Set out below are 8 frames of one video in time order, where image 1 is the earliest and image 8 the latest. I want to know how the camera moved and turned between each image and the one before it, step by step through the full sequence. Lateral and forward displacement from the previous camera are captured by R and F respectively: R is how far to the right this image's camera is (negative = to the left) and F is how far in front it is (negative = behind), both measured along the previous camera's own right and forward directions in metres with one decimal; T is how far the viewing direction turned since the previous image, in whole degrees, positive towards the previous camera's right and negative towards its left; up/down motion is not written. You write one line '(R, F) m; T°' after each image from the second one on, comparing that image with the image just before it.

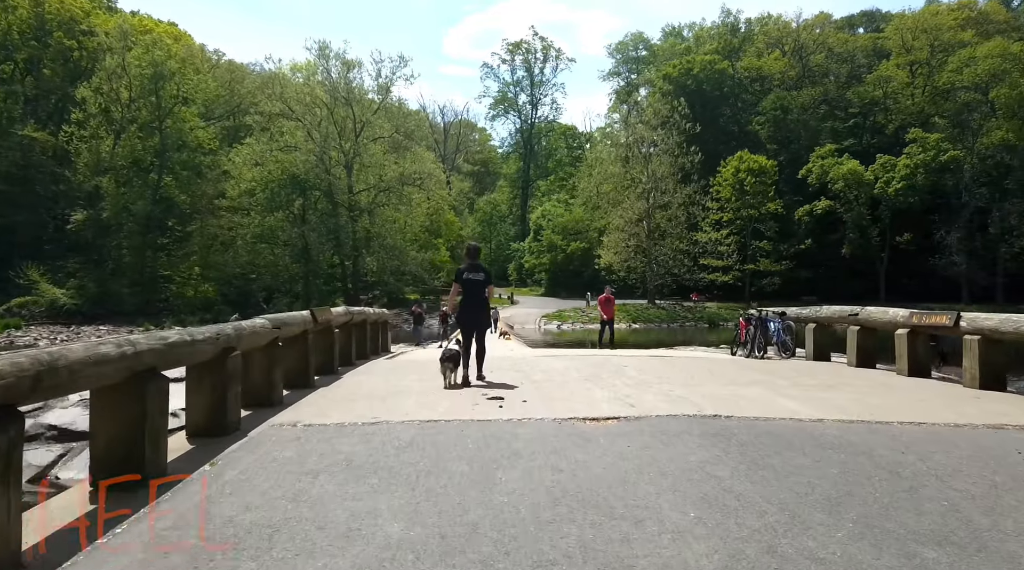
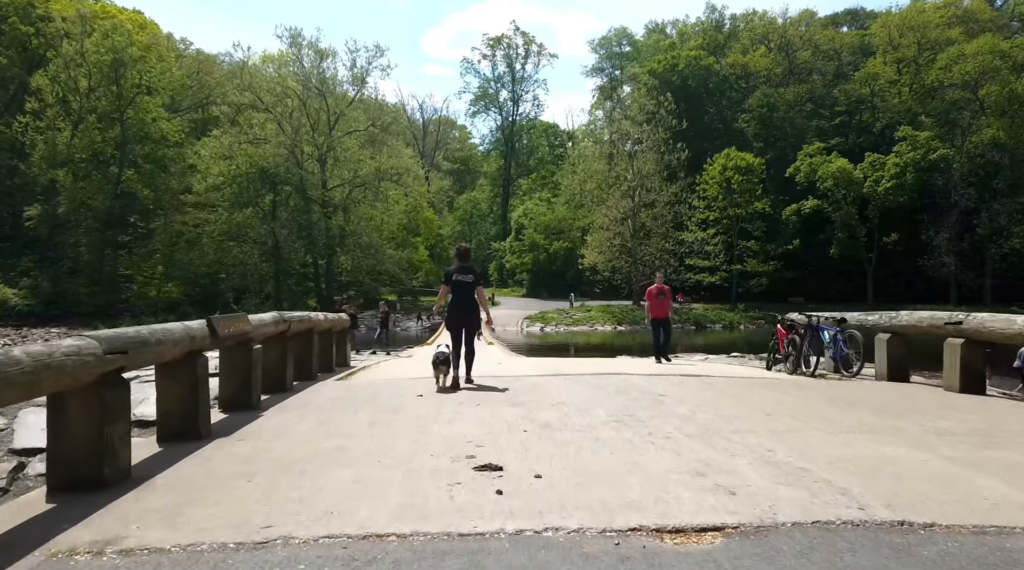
(-0.1, +1.7) m; +1°
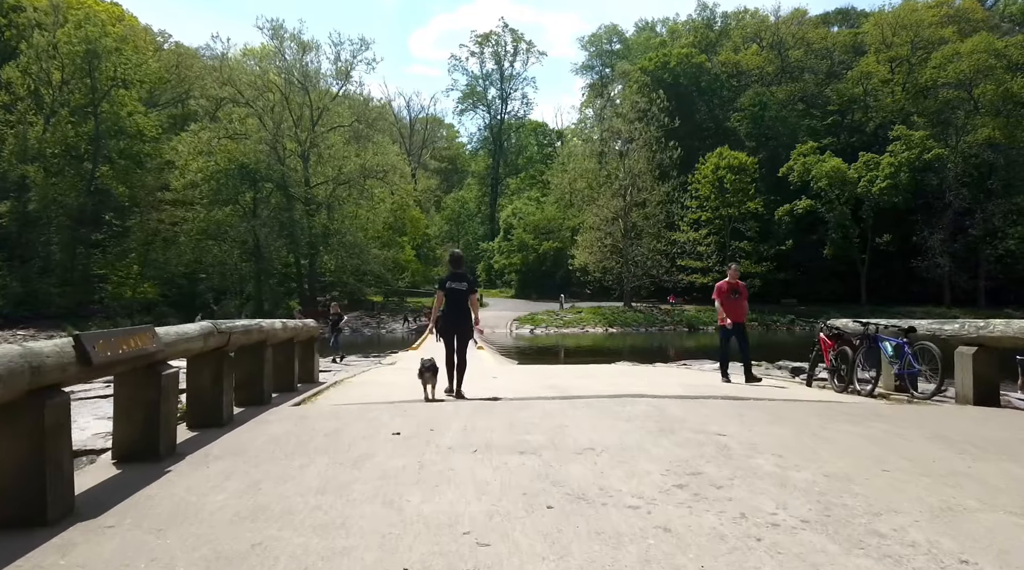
(-0.1, +1.1) m; +1°
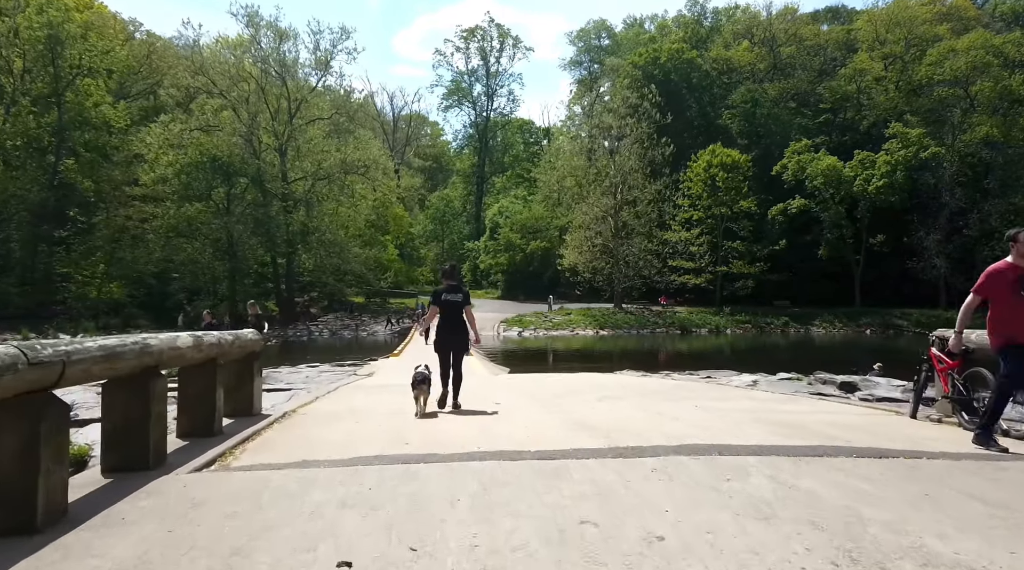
(-0.2, +1.6) m; +1°
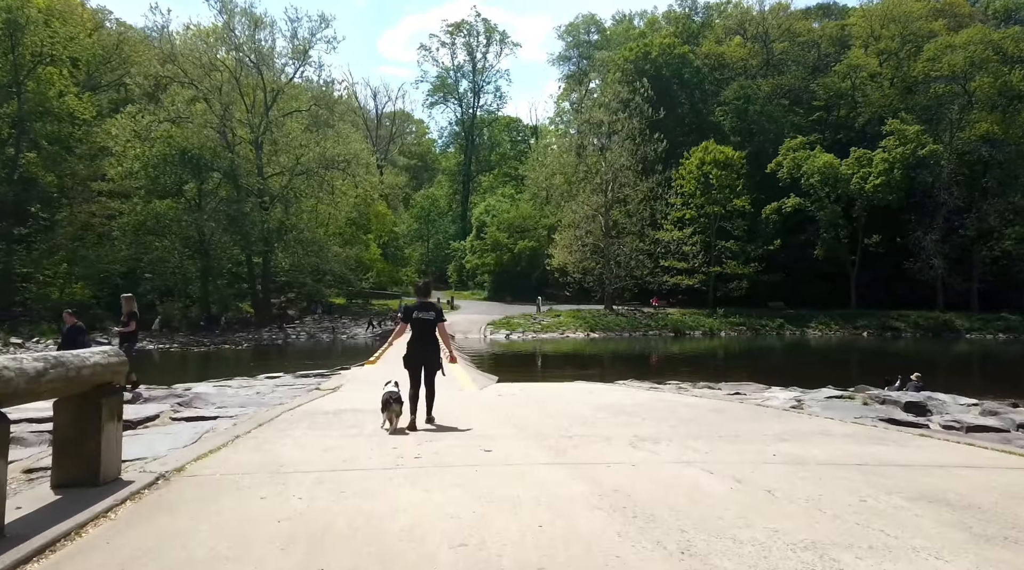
(0.0, +1.6) m; +1°
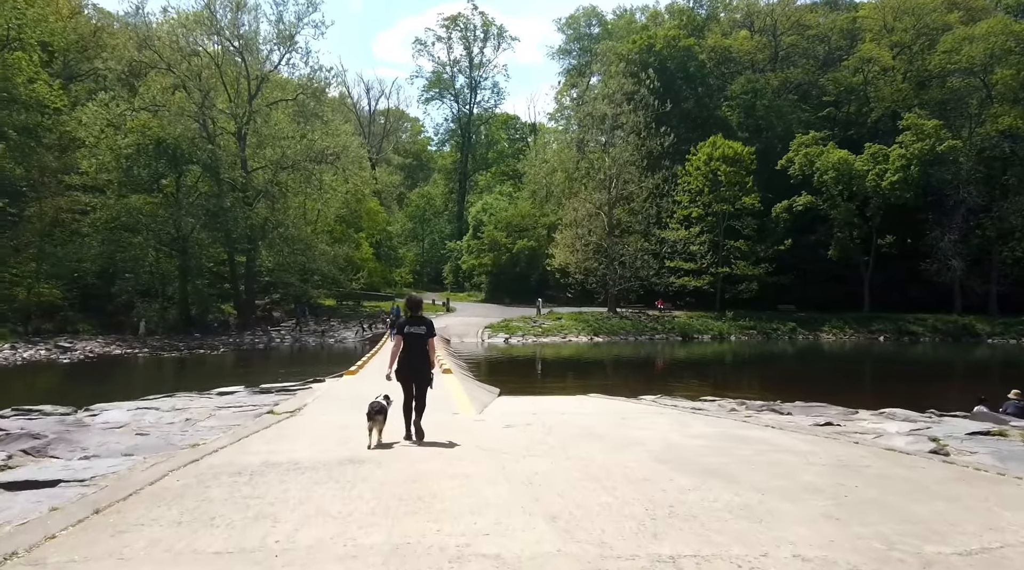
(-0.1, +2.2) m; 0°
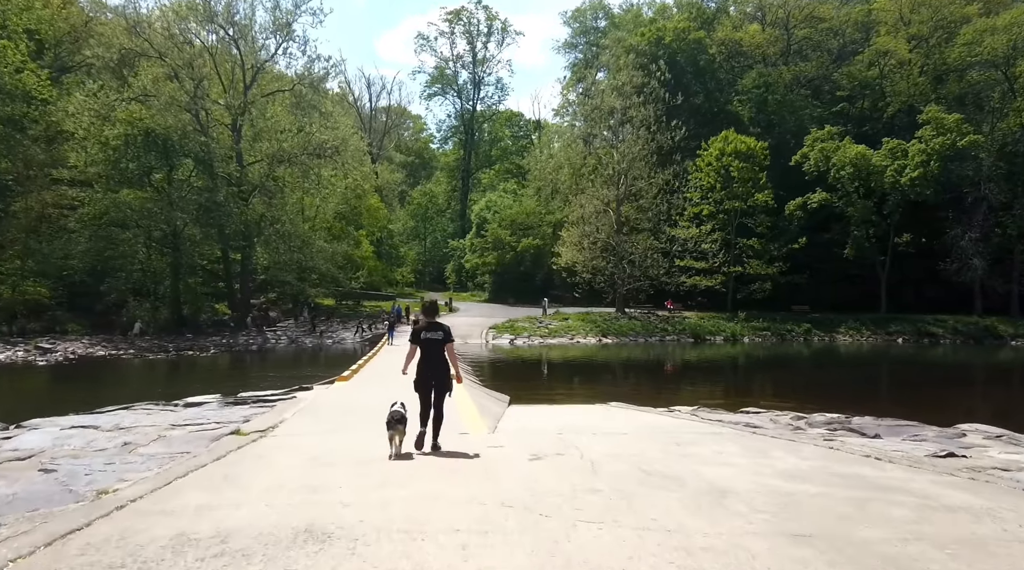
(-0.1, +1.4) m; 0°
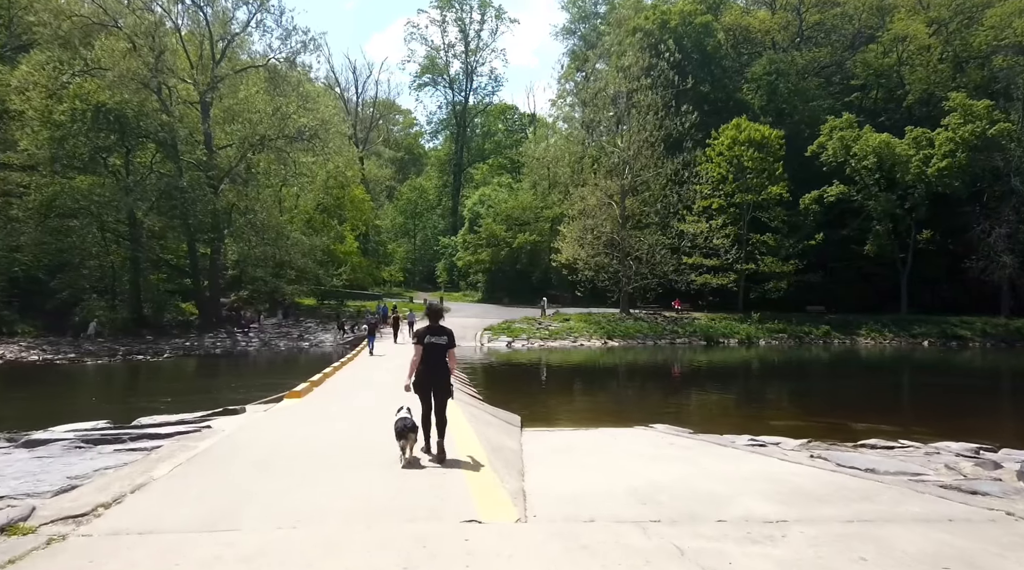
(-0.2, +3.1) m; +1°
